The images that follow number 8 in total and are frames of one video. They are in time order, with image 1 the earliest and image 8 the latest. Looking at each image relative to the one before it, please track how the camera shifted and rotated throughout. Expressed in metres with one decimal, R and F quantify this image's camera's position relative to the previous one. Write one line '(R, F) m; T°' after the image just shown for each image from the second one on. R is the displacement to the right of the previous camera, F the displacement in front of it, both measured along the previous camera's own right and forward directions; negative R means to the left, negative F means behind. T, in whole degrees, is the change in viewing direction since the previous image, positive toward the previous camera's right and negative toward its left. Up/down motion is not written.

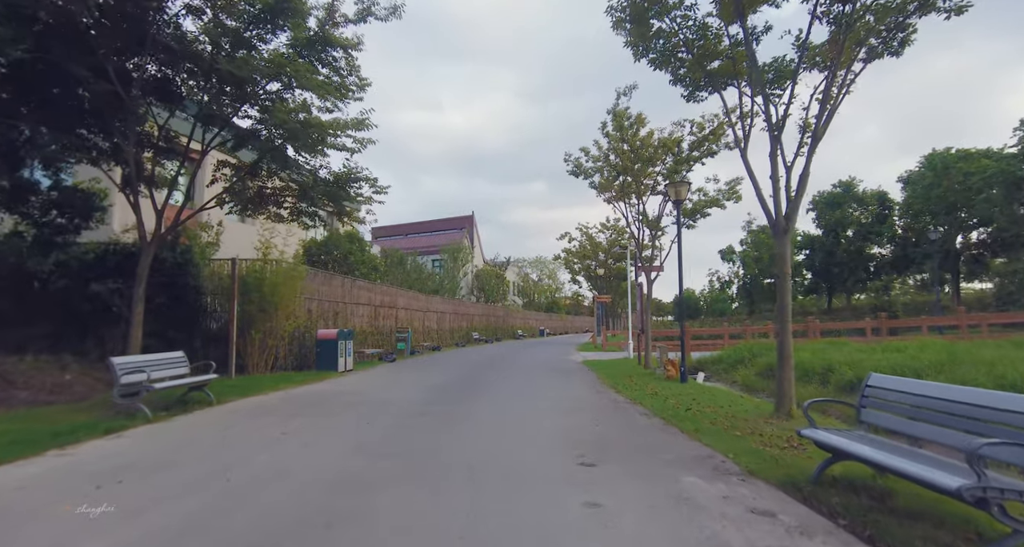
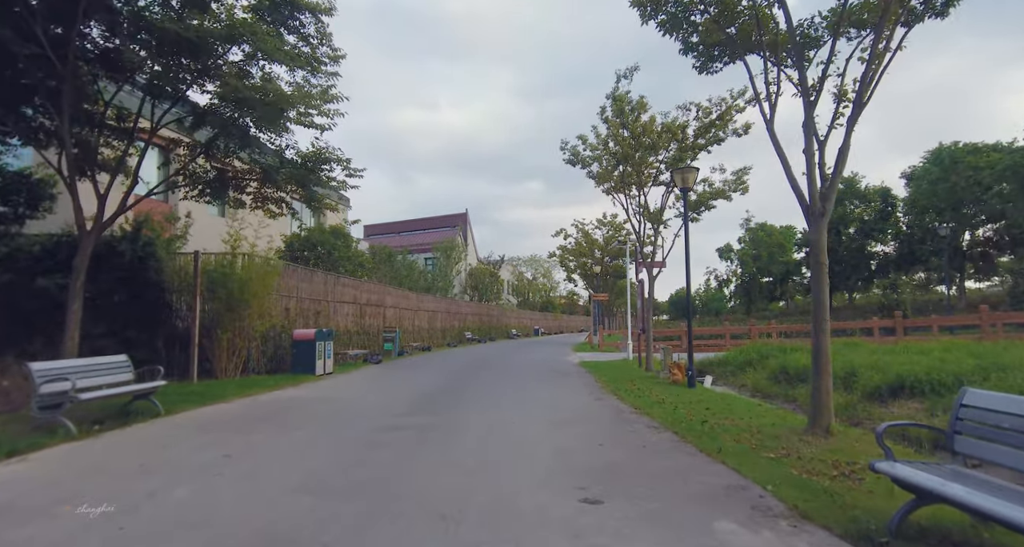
(+0.1, +1.2) m; +1°
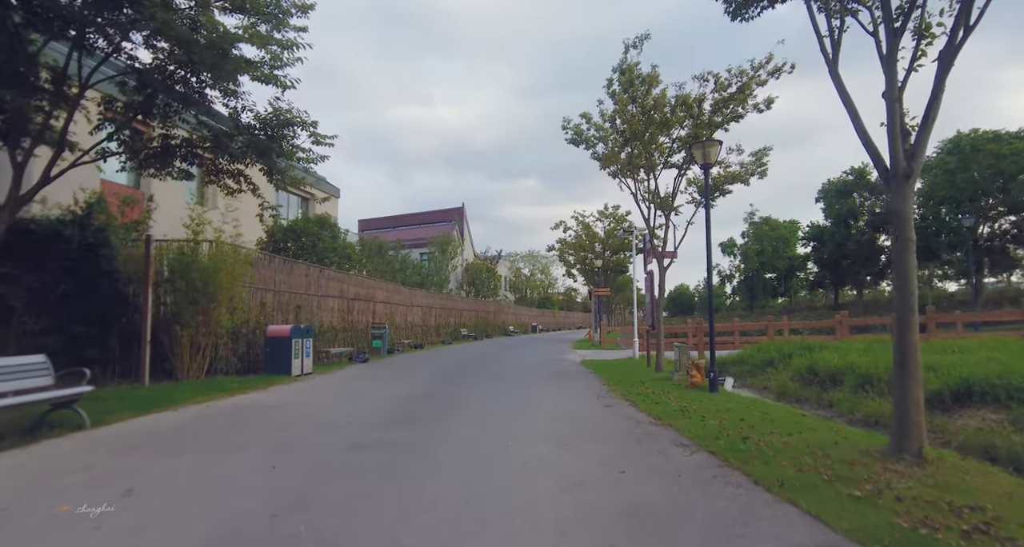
(0.0, +1.5) m; 0°
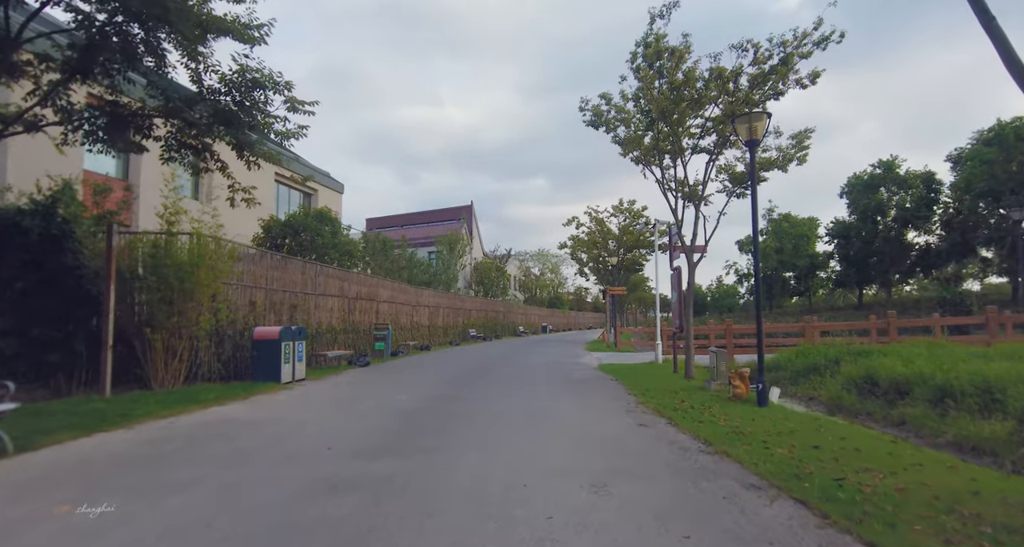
(-0.1, +1.5) m; -1°
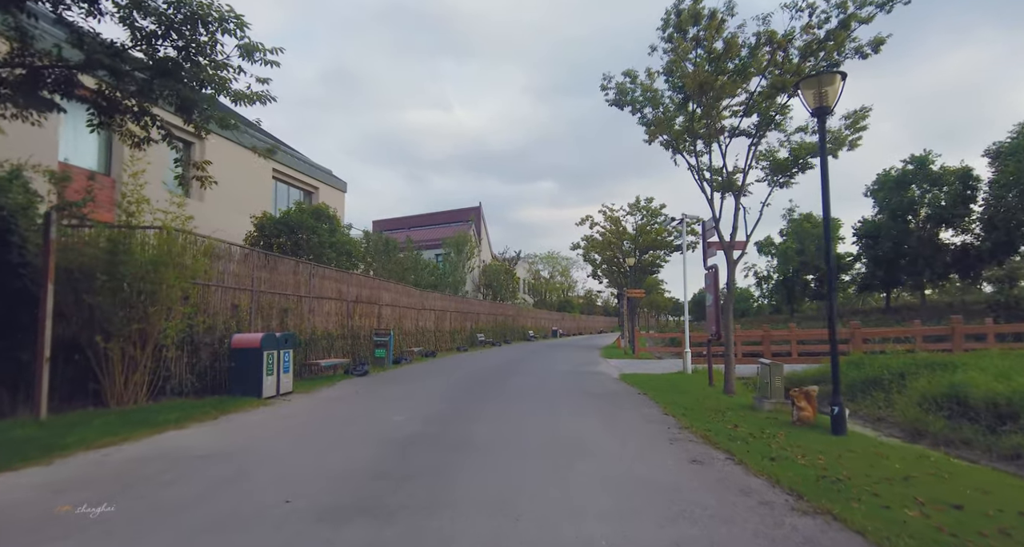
(-0.1, +1.6) m; -1°
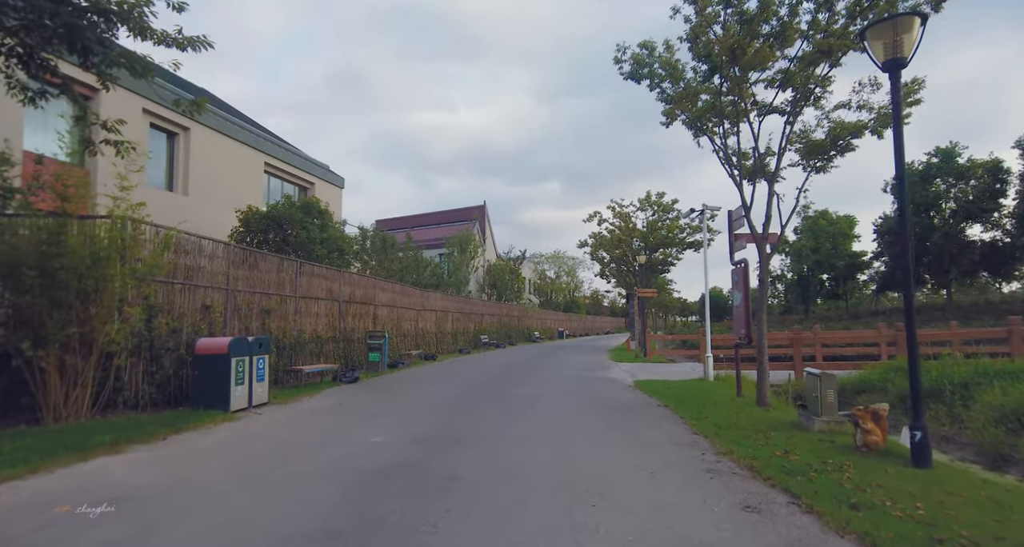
(+0.1, +1.4) m; -1°
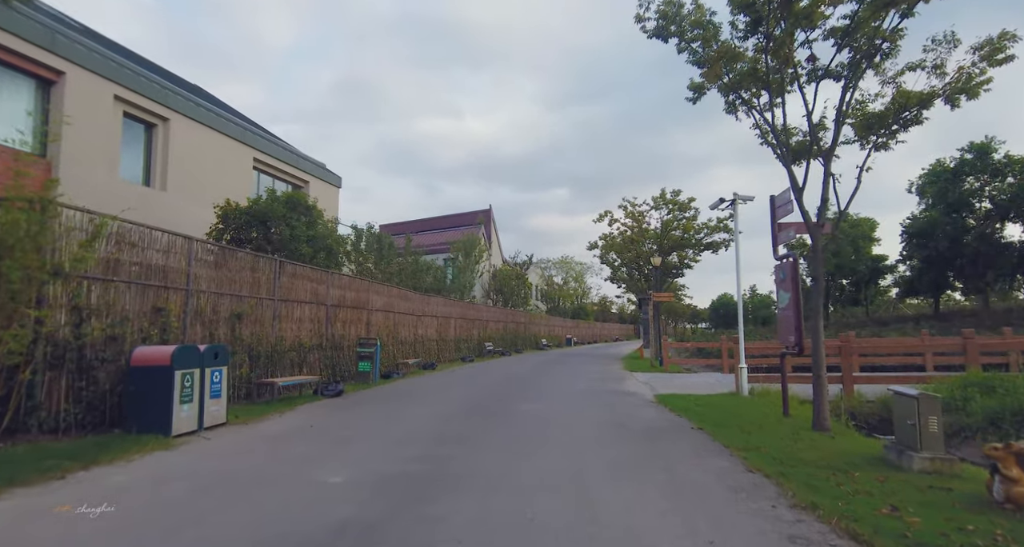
(+0.1, +1.8) m; -1°
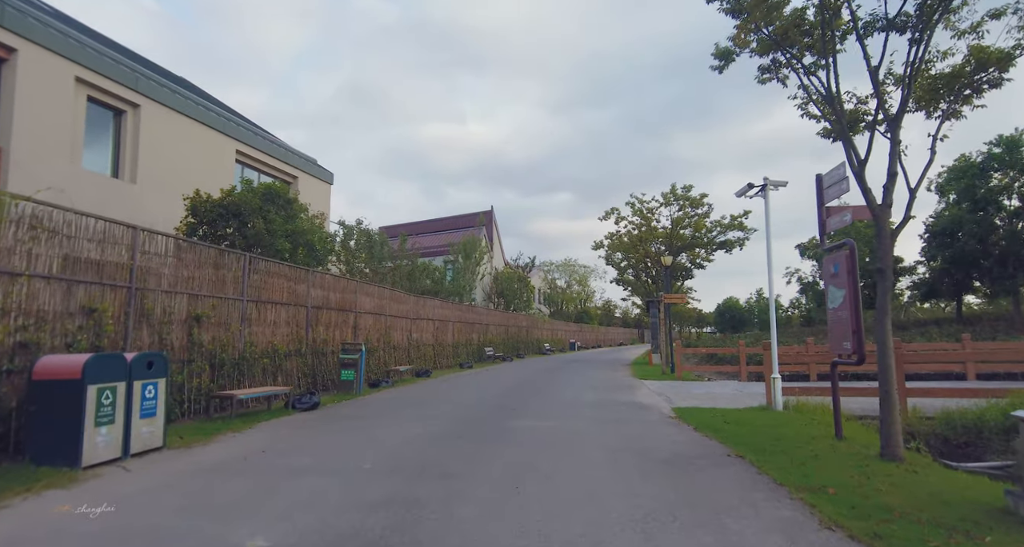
(+0.1, +1.6) m; 0°
